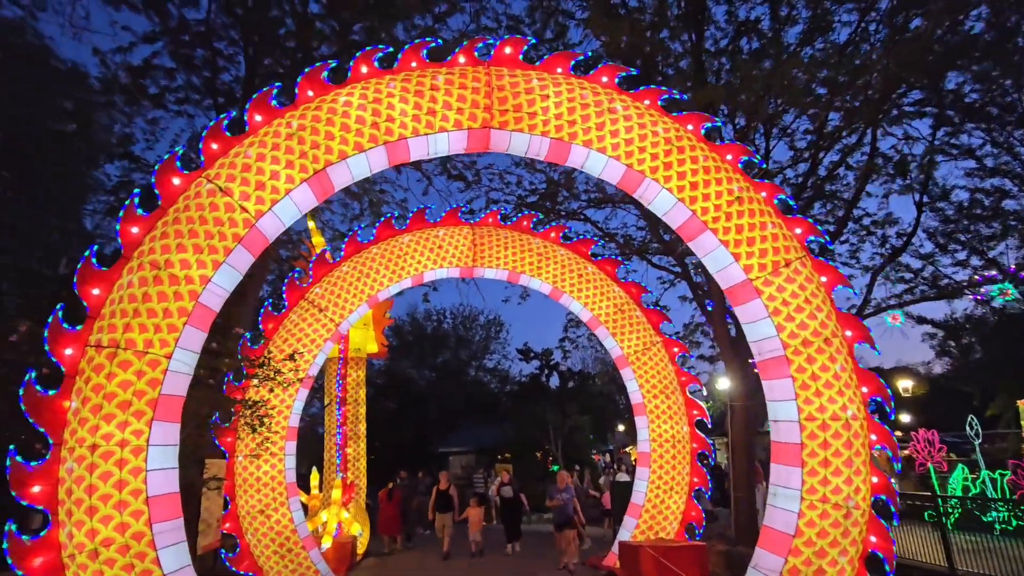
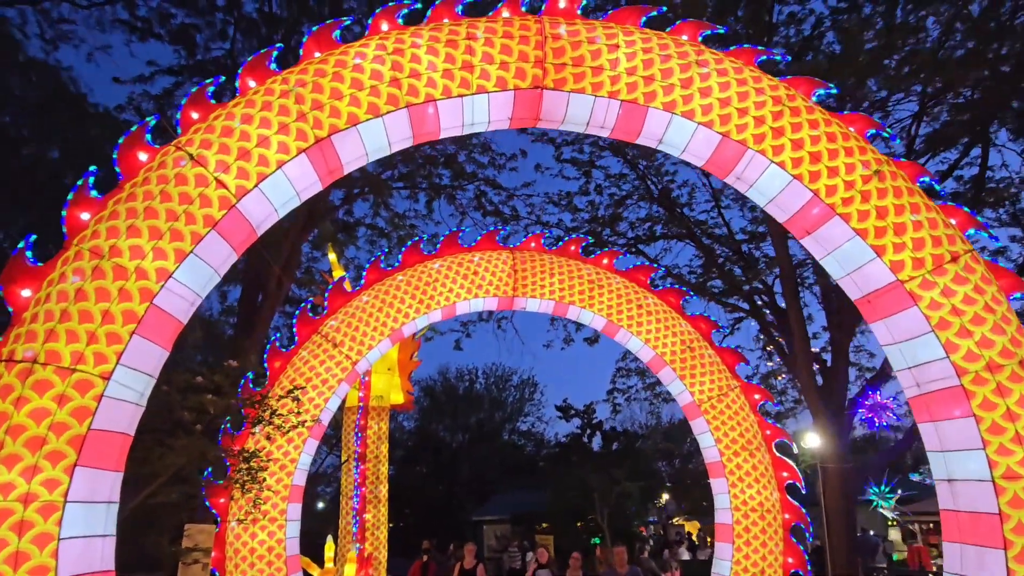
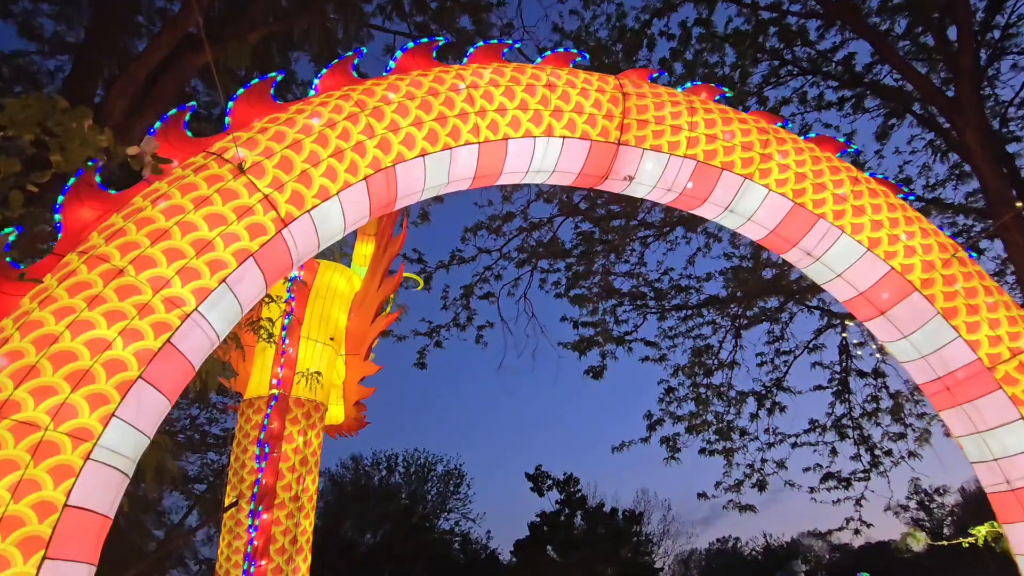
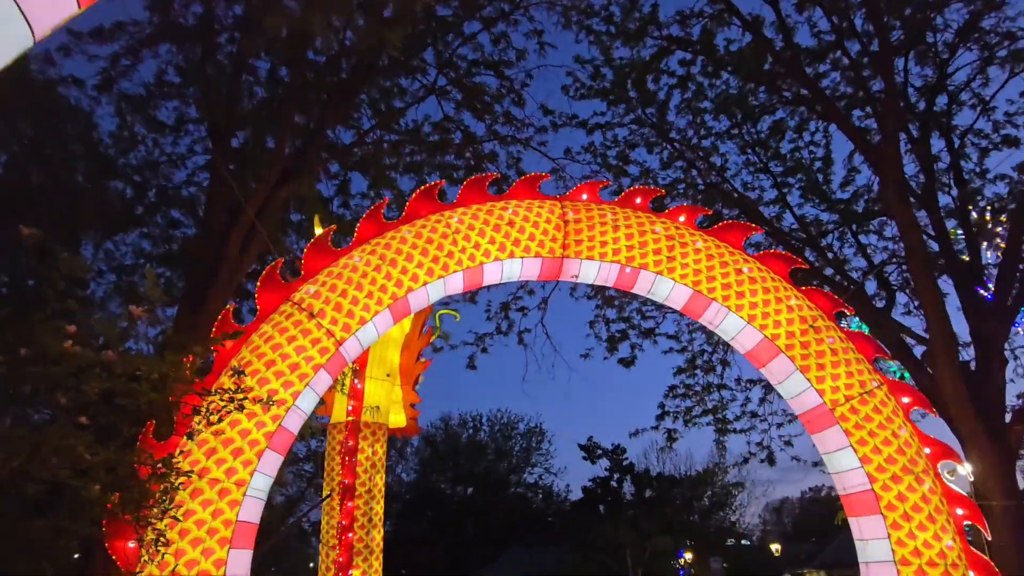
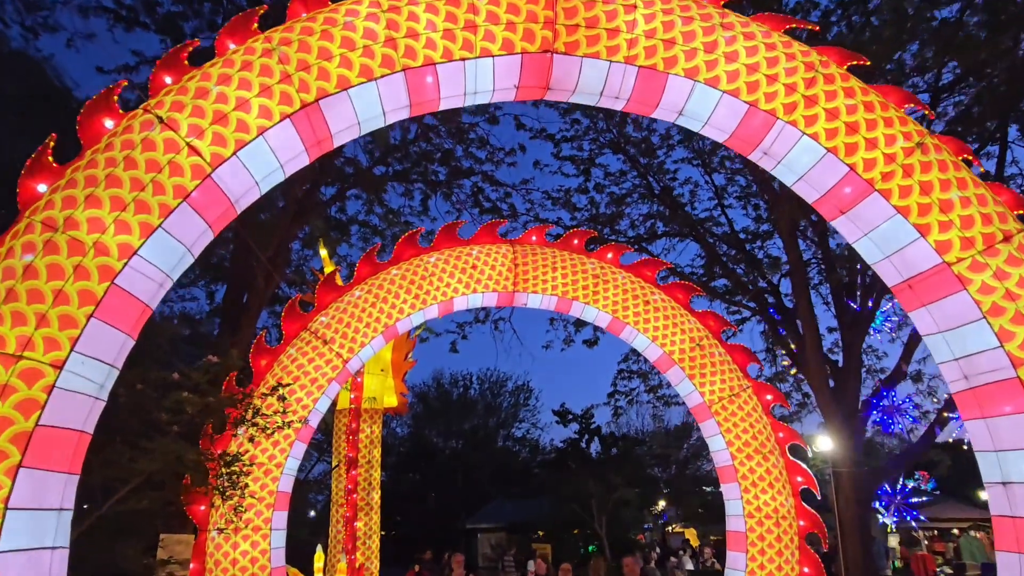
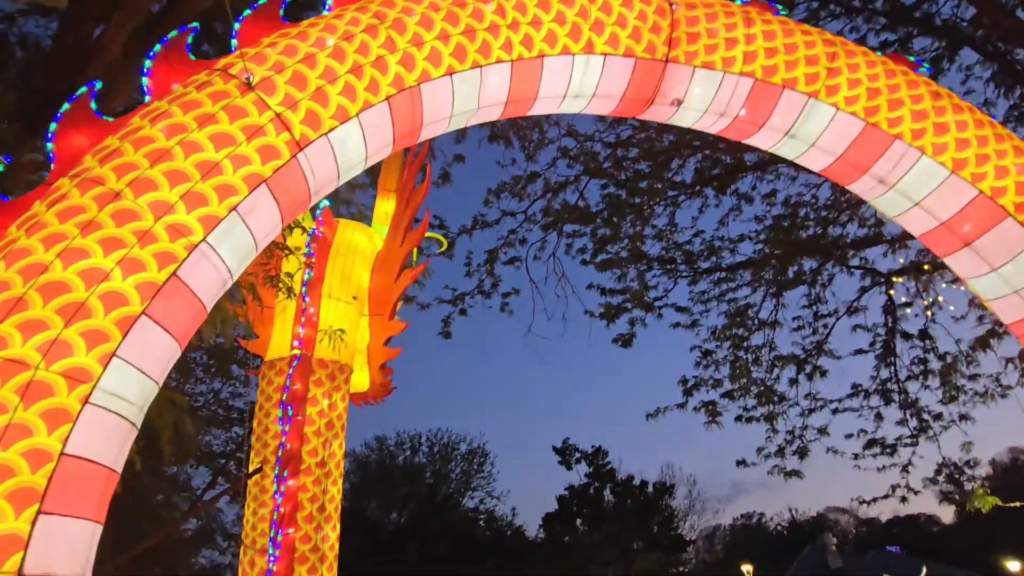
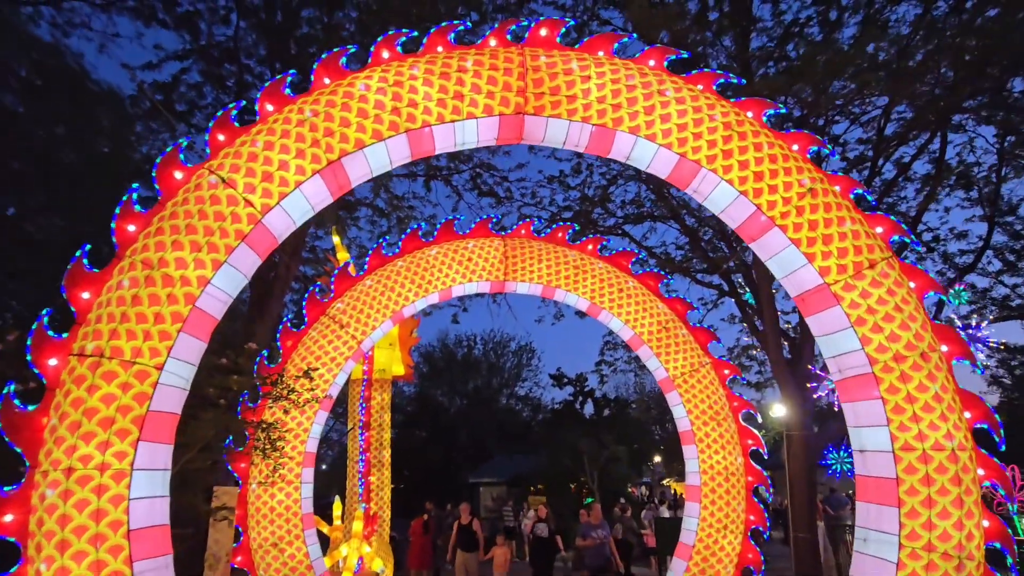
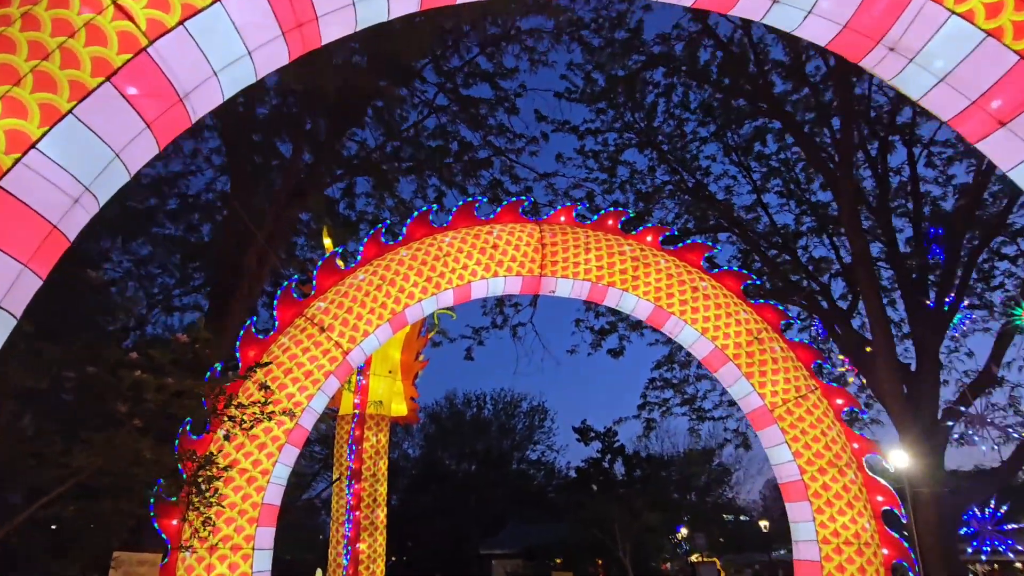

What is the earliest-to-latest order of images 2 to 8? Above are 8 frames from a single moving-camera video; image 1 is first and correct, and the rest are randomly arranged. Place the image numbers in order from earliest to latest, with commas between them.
7, 2, 5, 8, 4, 3, 6
